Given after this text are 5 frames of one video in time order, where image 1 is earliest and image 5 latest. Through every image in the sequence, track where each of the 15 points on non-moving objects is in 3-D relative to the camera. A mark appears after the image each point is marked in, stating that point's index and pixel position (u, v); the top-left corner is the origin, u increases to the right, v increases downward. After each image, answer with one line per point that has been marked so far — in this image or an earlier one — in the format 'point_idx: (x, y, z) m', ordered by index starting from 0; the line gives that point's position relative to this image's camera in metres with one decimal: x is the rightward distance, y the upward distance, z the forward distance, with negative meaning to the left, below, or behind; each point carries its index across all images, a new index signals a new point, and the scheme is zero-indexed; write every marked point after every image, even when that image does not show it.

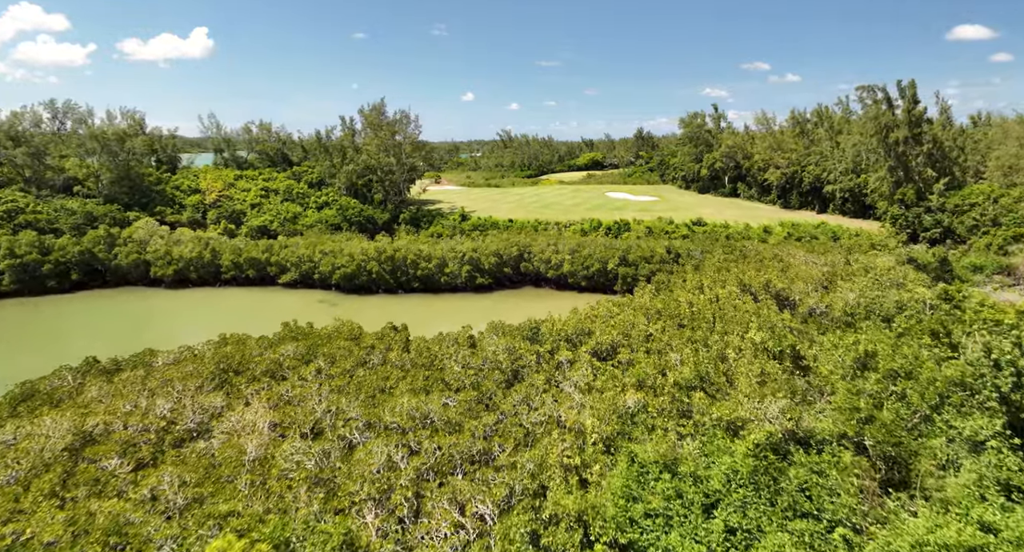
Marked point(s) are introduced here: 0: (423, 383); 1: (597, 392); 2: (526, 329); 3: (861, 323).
0: (-2.5, -2.9, +15.5) m
1: (+2.3, -3.1, +14.9) m
2: (+0.5, -1.8, +18.6) m
3: (+11.9, -1.7, +19.0) m
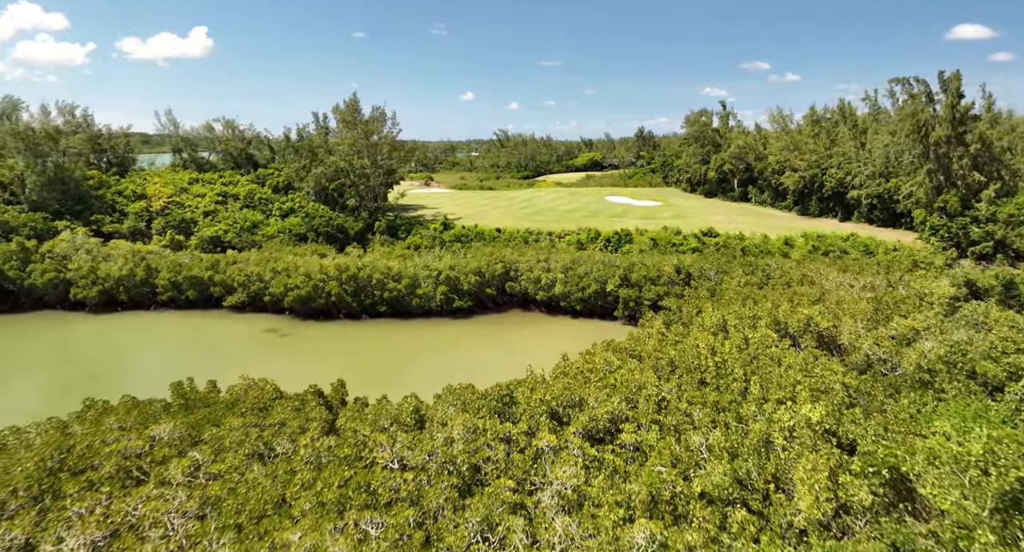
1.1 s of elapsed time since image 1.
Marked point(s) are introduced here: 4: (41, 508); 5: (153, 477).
0: (-3.3, -4.1, +10.6) m
1: (+1.4, -4.3, +10.1) m
2: (-0.4, -2.9, +13.8) m
3: (+11.0, -2.9, +14.1) m
4: (-8.6, -4.2, +10.2) m
5: (-7.1, -4.0, +11.2) m
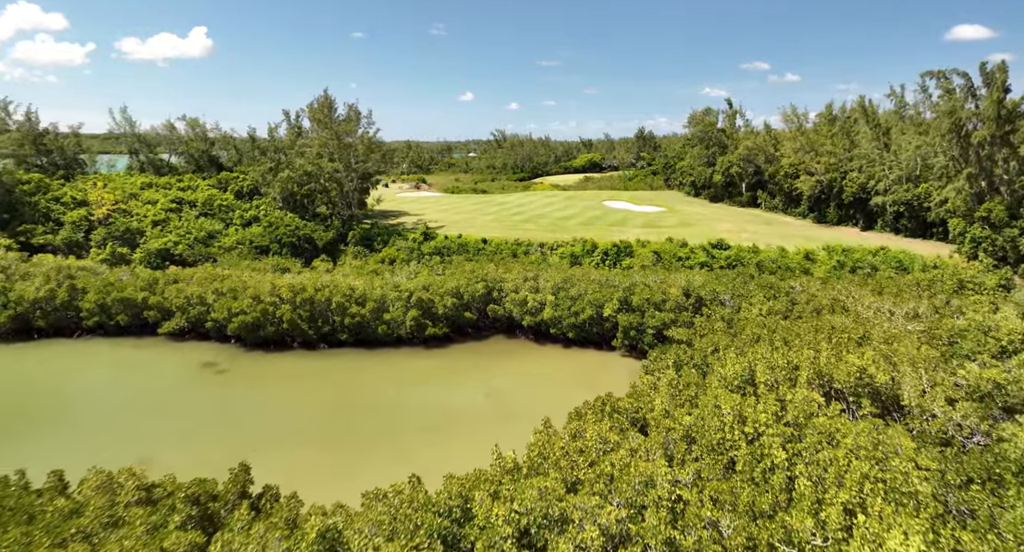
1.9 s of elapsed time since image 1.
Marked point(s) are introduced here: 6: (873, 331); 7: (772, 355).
0: (-4.1, -5.1, +6.6) m
1: (+0.6, -5.3, +6.0) m
2: (-1.2, -4.0, +9.7) m
3: (+10.2, -3.9, +10.1) m
4: (-9.4, -5.2, +6.2) m
5: (-7.9, -5.0, +7.1) m
6: (+12.2, -1.8, +18.7) m
7: (+7.3, -2.2, +15.5) m
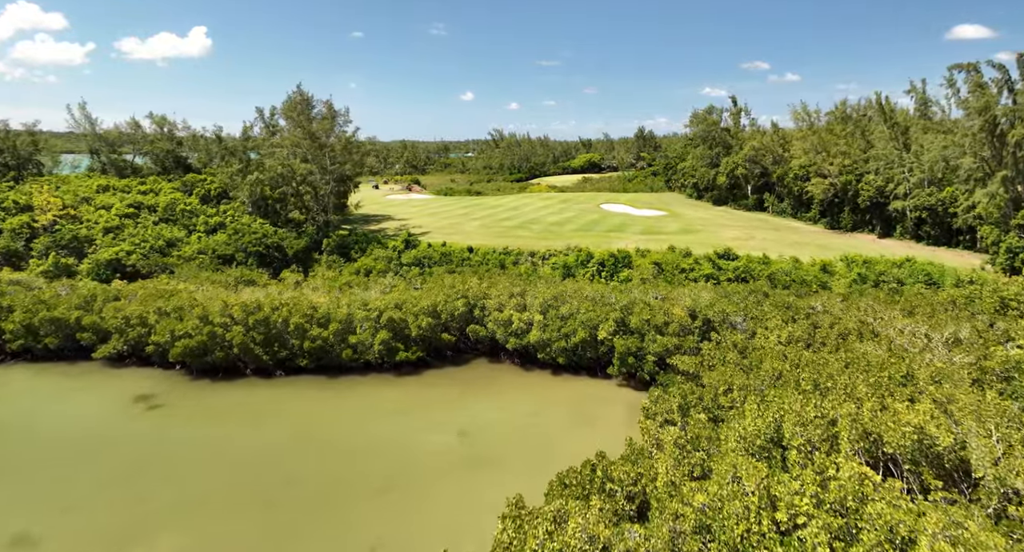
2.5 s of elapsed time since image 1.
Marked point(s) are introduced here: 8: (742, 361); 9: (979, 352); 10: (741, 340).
0: (-4.8, -5.8, +3.7) m
1: (-0.1, -6.0, +3.1) m
2: (-1.9, -4.7, +6.8) m
3: (+9.5, -4.6, +7.2) m
4: (-10.1, -5.9, +3.3) m
5: (-8.6, -5.7, +4.2) m
6: (+11.5, -2.5, +15.8) m
7: (+6.6, -3.0, +12.6) m
8: (+7.3, -2.7, +17.5) m
9: (+14.6, -2.4, +17.2) m
10: (+7.9, -2.2, +19.1) m
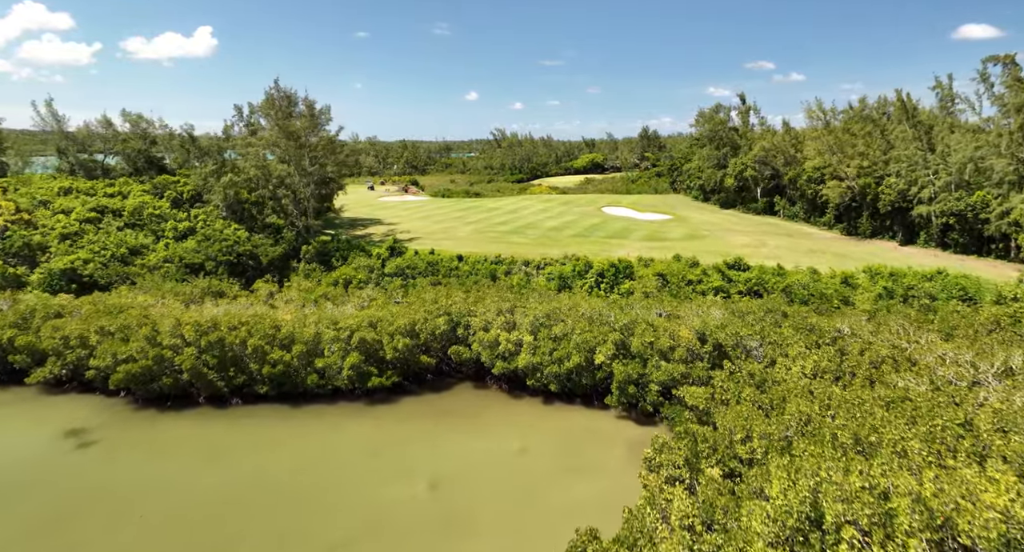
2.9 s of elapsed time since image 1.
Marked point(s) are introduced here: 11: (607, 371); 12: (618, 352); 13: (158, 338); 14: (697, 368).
0: (-5.5, -6.4, +1.2) m
1: (-0.7, -6.6, +0.6) m
2: (-2.5, -5.2, +4.3) m
3: (+8.9, -5.2, +4.6) m
4: (-10.7, -6.5, +0.9) m
5: (-9.2, -6.3, +1.8) m
6: (+11.0, -3.2, +13.2) m
7: (+6.0, -3.6, +10.1) m
8: (+6.7, -3.3, +15.0) m
9: (+14.1, -3.0, +14.7) m
10: (+7.4, -2.8, +16.6) m
11: (+3.3, -3.3, +19.5) m
12: (+3.8, -2.7, +19.6) m
13: (-12.3, -2.2, +19.4) m
14: (+6.1, -3.0, +18.3) m
